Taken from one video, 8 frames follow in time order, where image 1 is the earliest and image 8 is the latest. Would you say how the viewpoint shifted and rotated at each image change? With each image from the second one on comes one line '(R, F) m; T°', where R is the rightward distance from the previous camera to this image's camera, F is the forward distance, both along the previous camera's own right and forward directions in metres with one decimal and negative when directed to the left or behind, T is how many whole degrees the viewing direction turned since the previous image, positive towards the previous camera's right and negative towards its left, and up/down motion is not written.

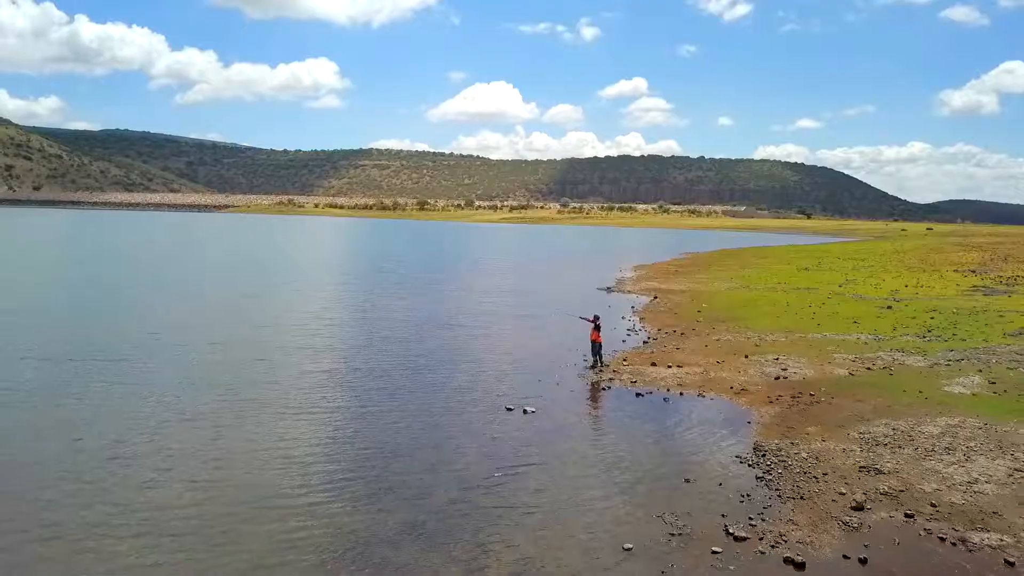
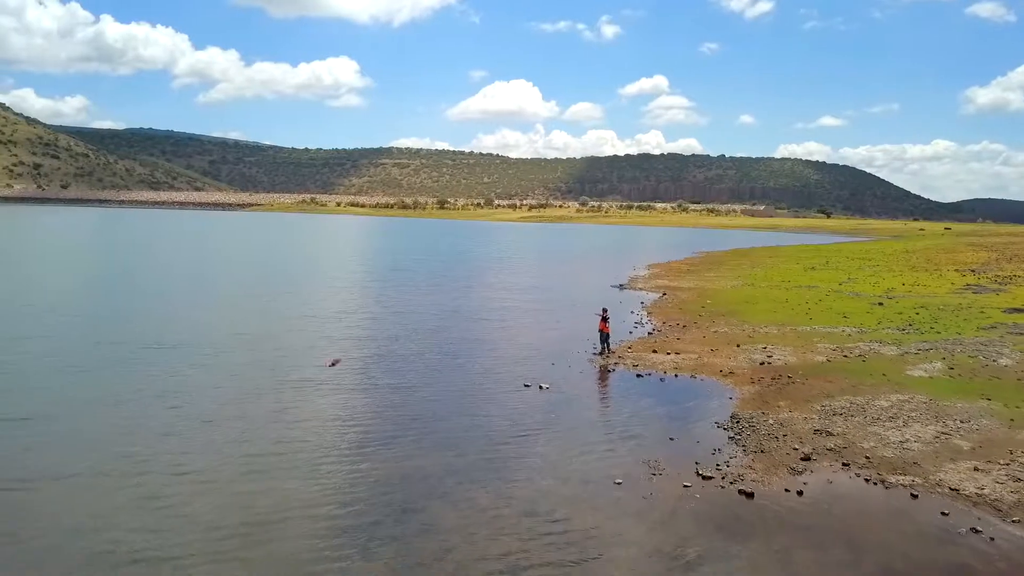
(0.0, -1.5) m; -1°
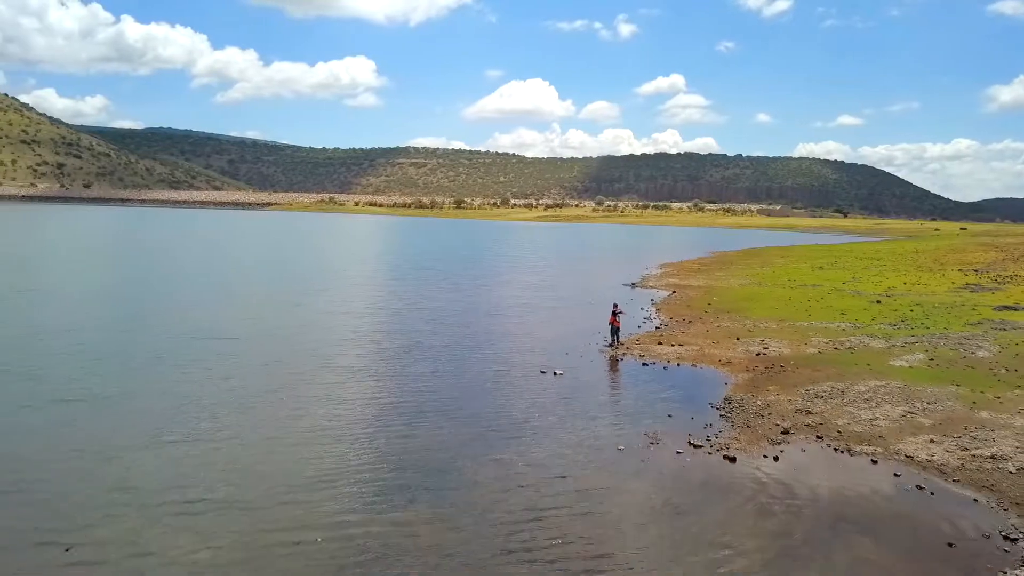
(0.0, -1.2) m; -1°
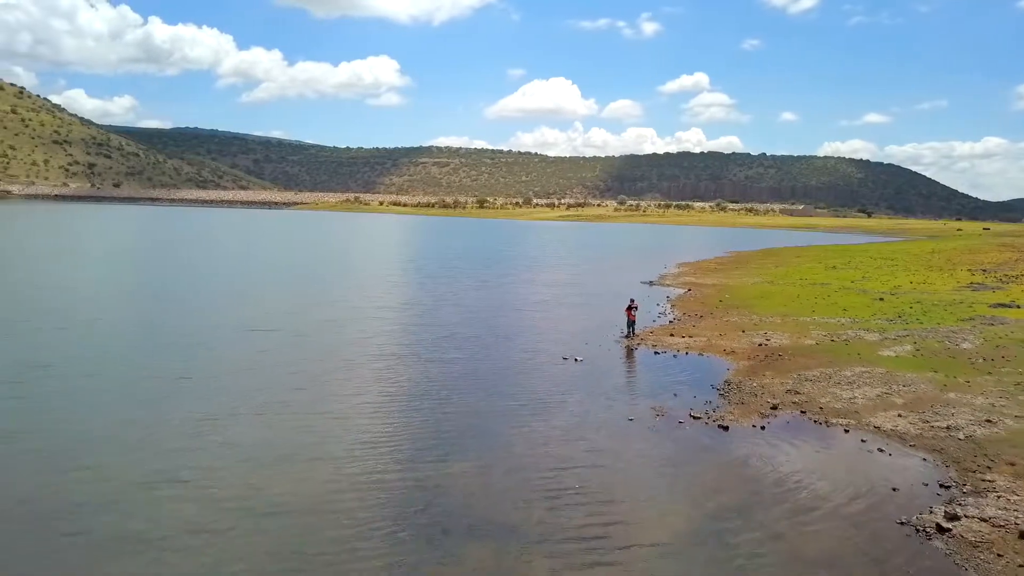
(-0.1, -1.5) m; -2°
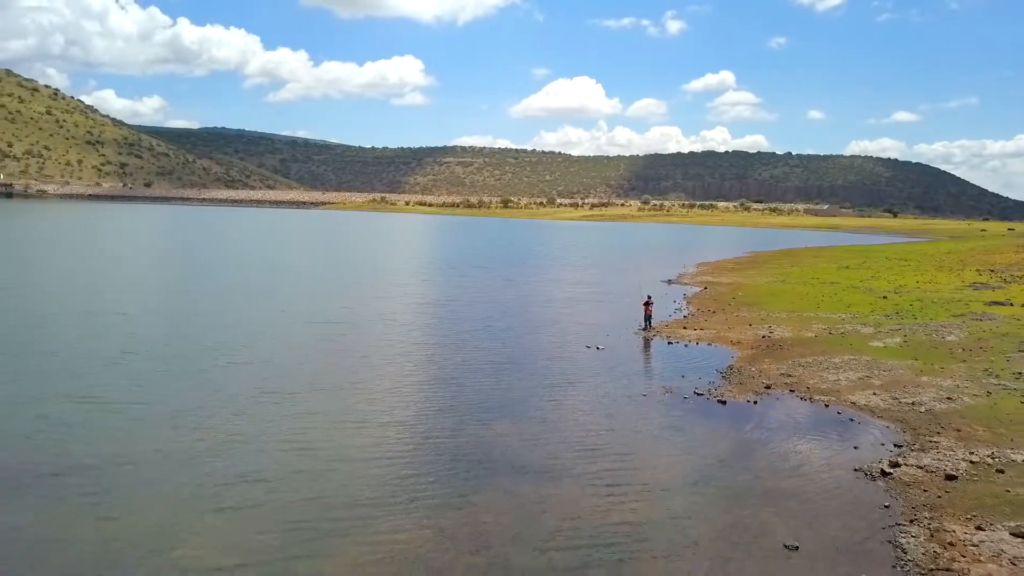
(-0.1, -1.7) m; -2°
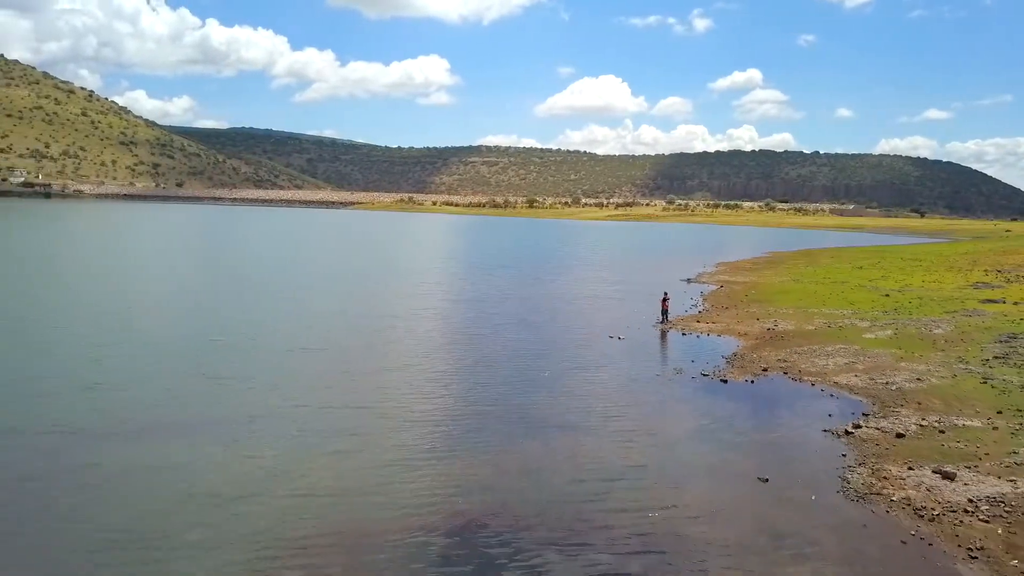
(-0.1, -2.0) m; -2°
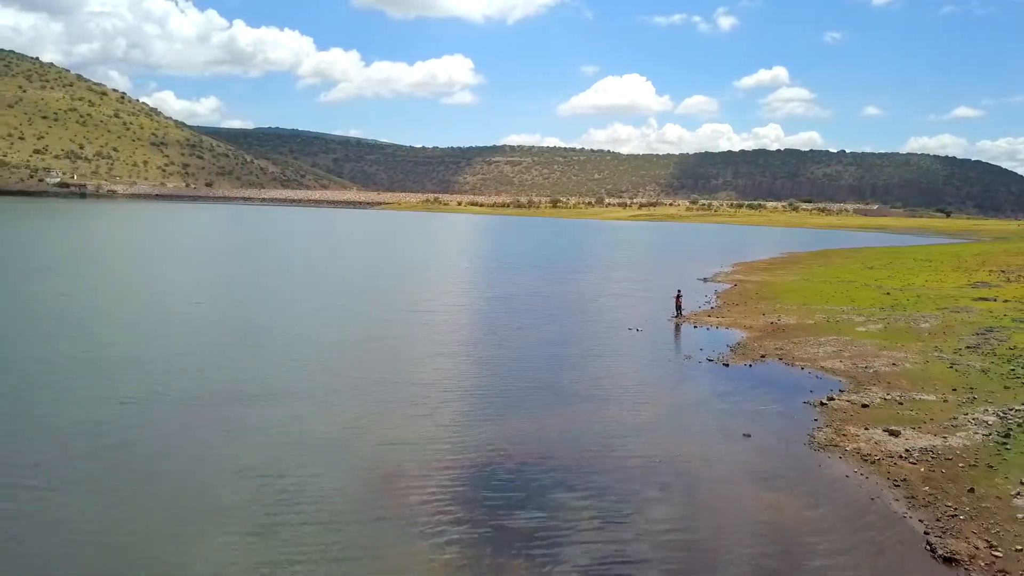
(-0.2, -2.2) m; -2°
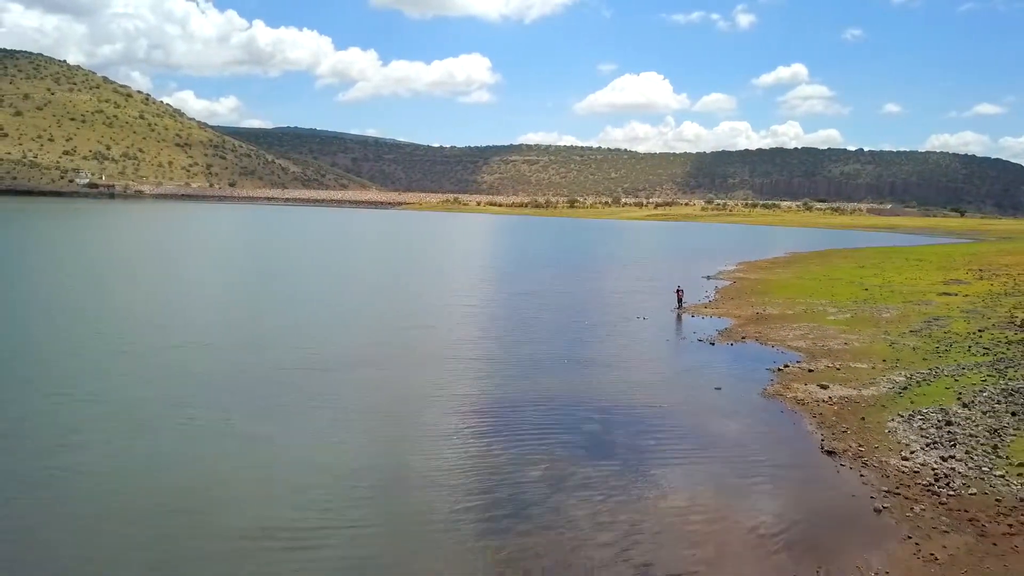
(-0.3, -3.9) m; -1°
